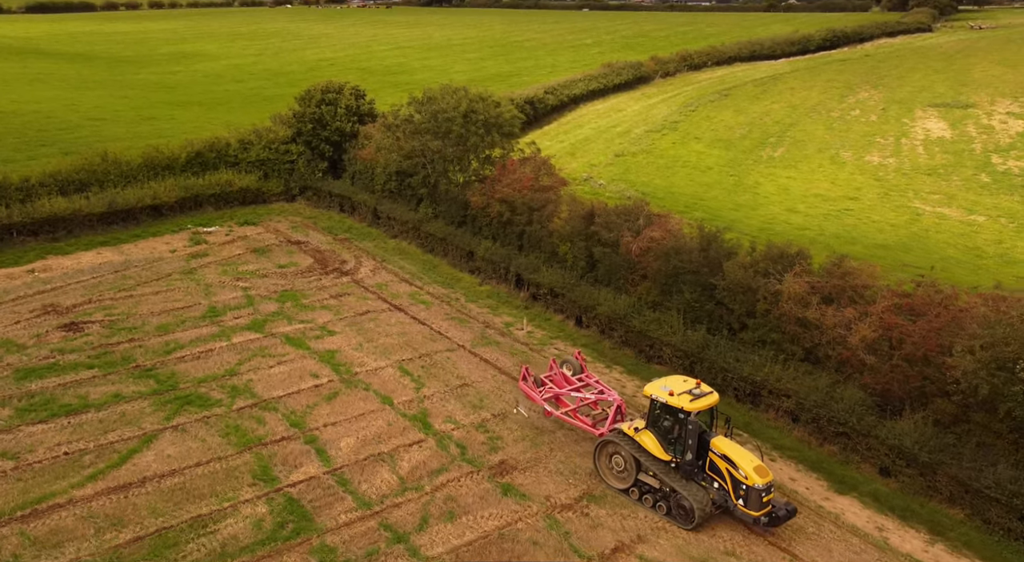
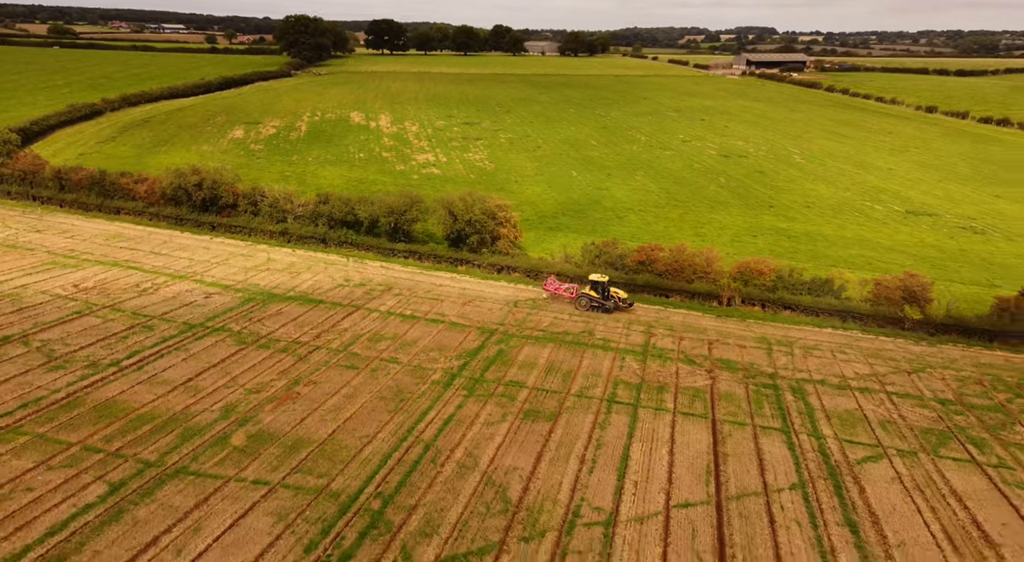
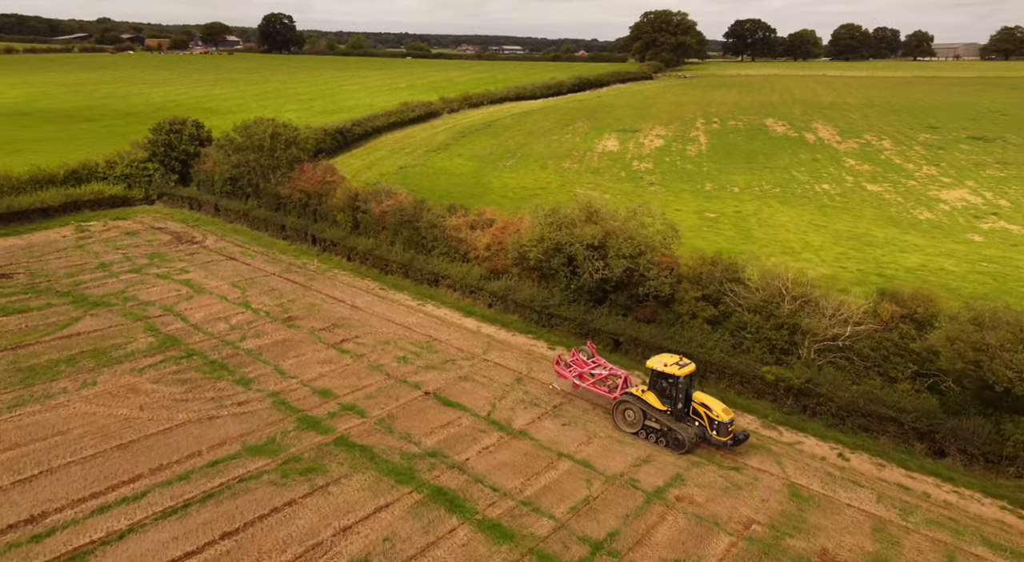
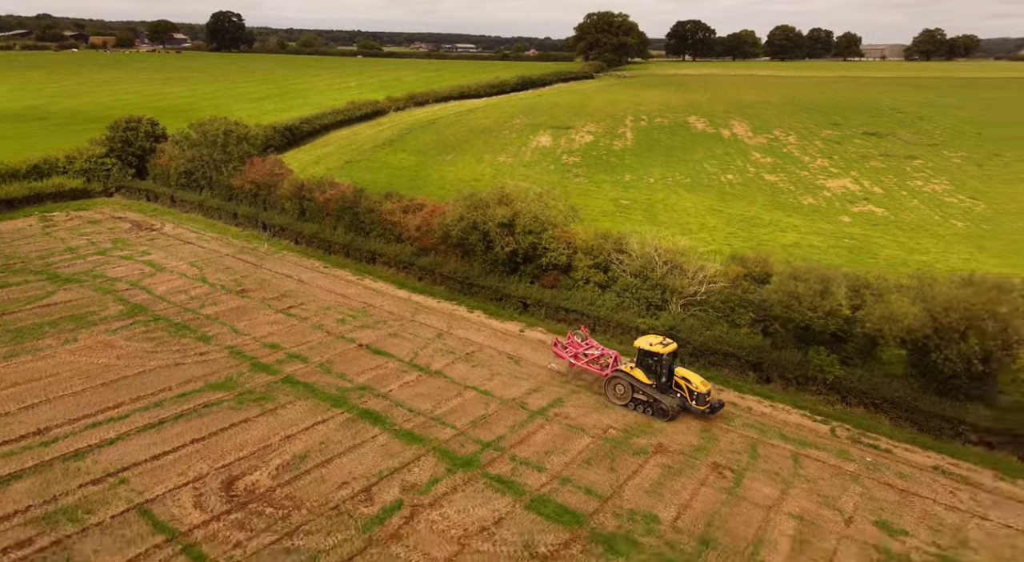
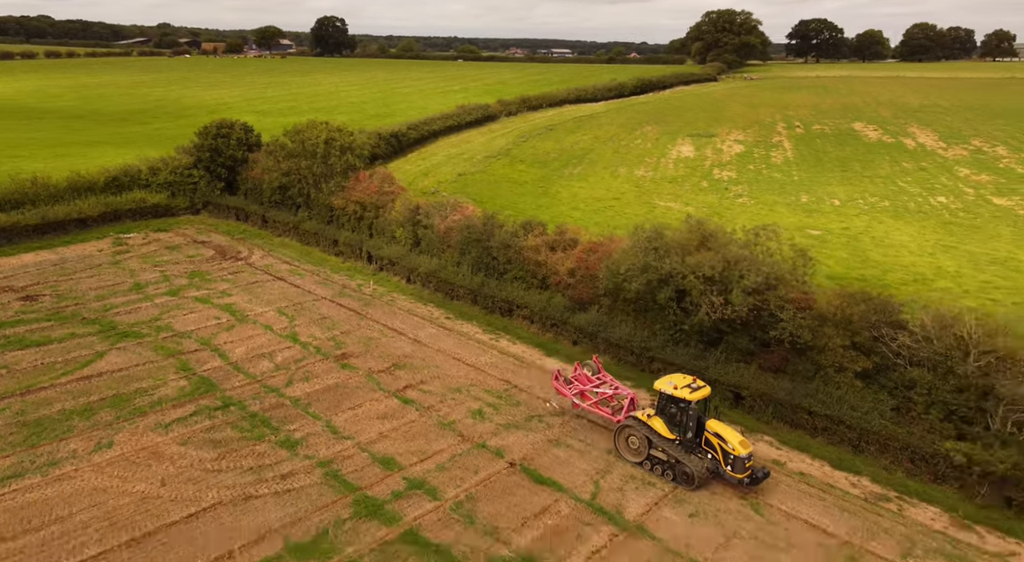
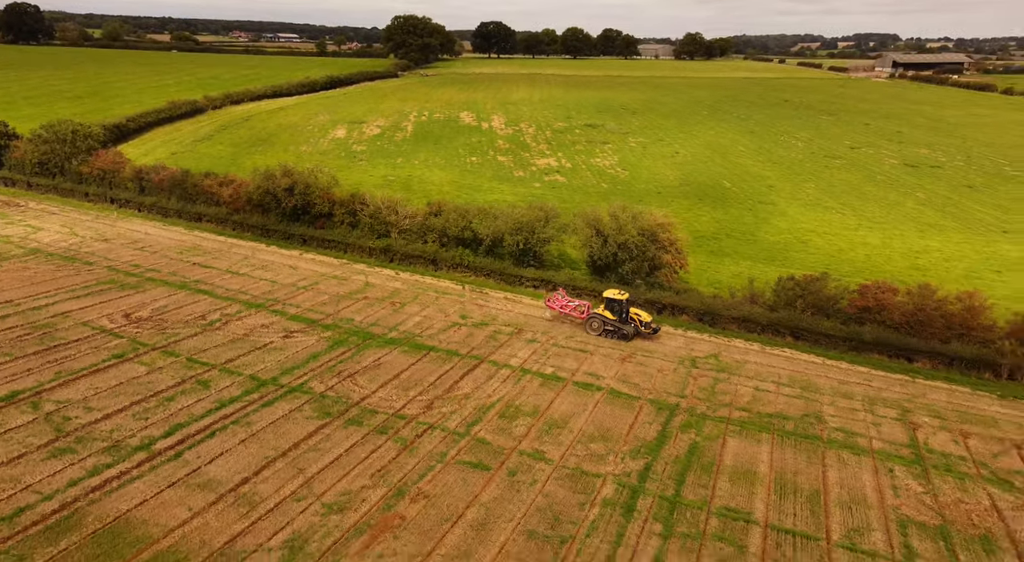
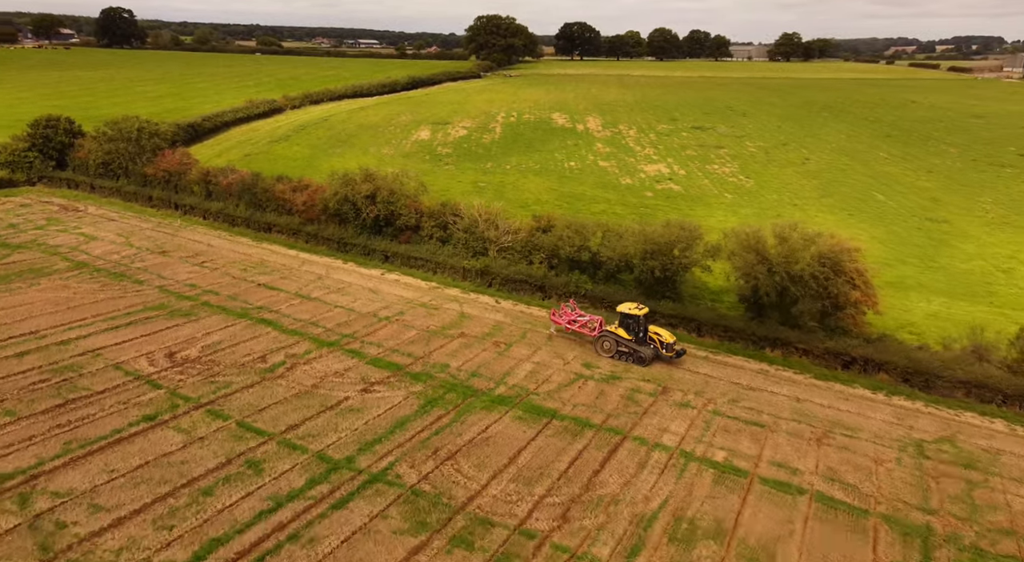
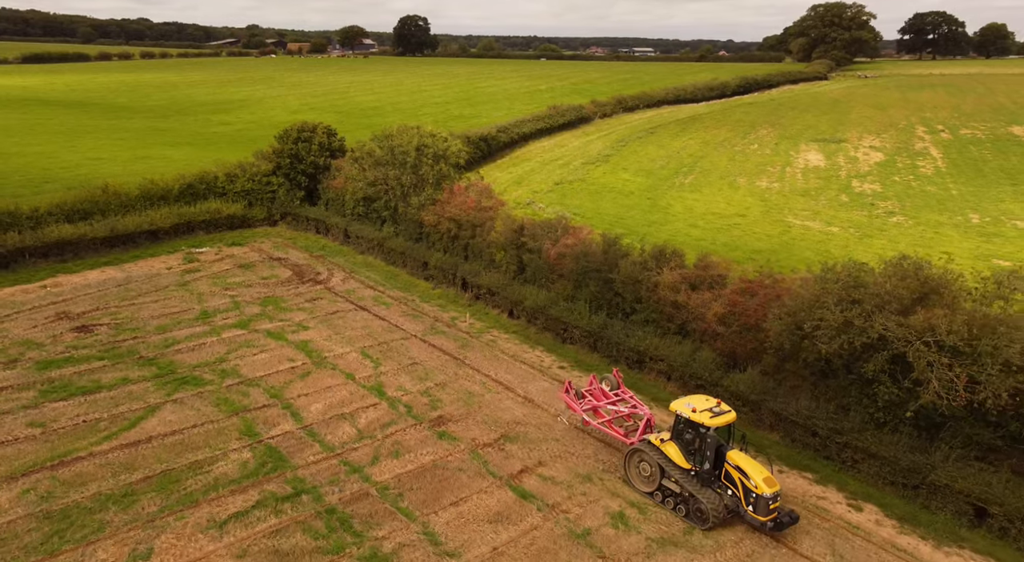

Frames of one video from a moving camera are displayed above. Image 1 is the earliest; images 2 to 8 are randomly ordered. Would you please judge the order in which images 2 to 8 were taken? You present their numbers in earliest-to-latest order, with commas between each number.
8, 5, 3, 4, 7, 6, 2
